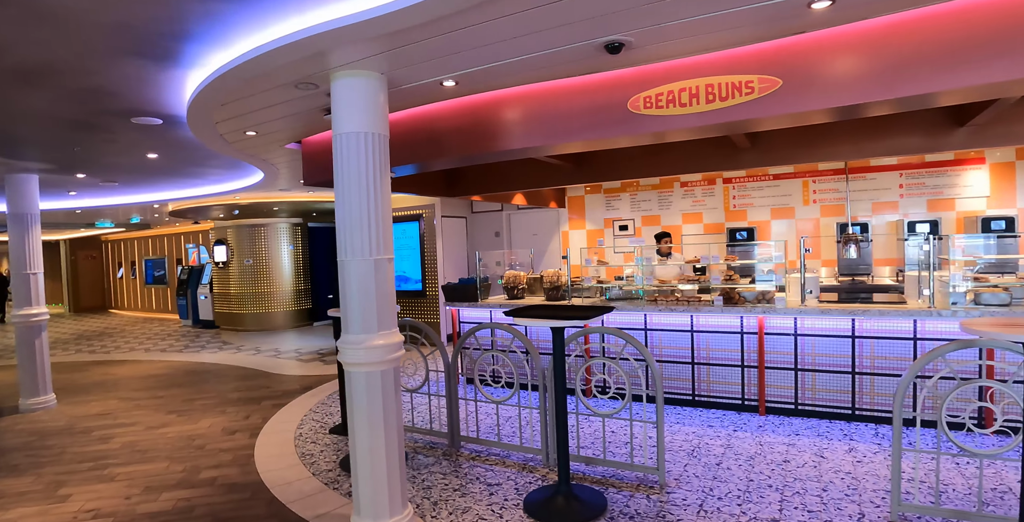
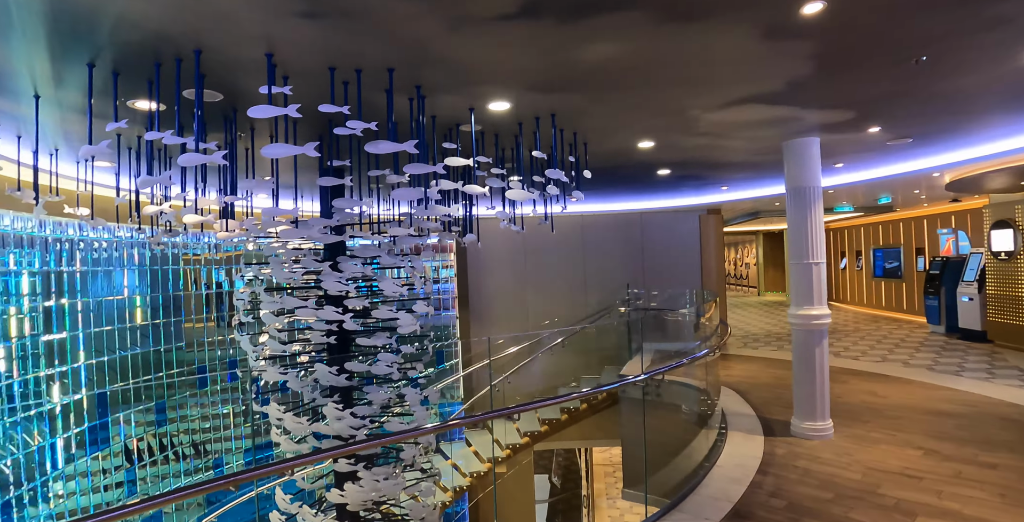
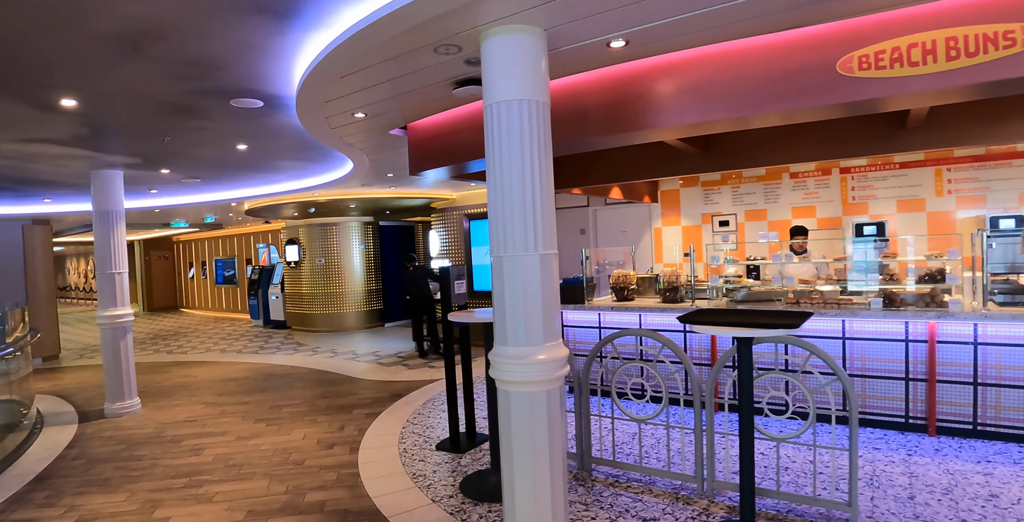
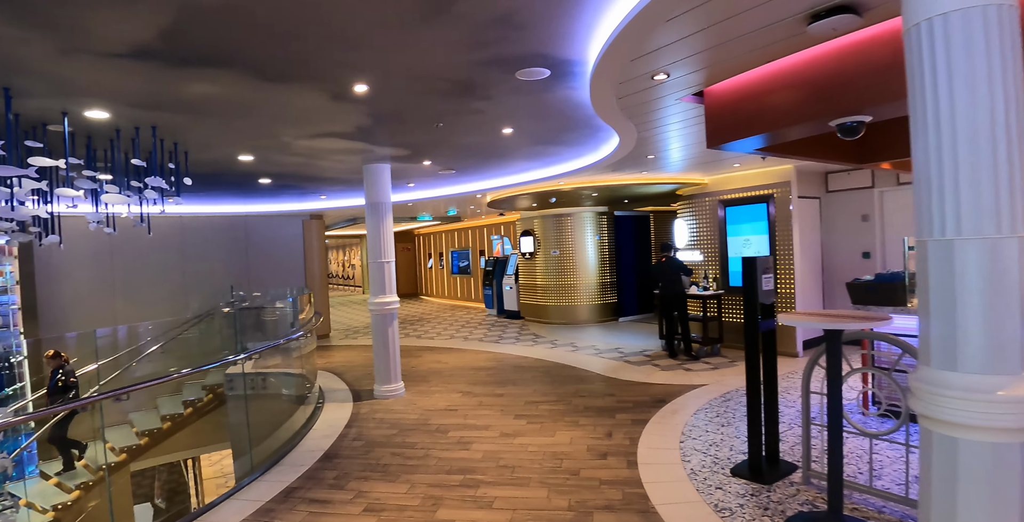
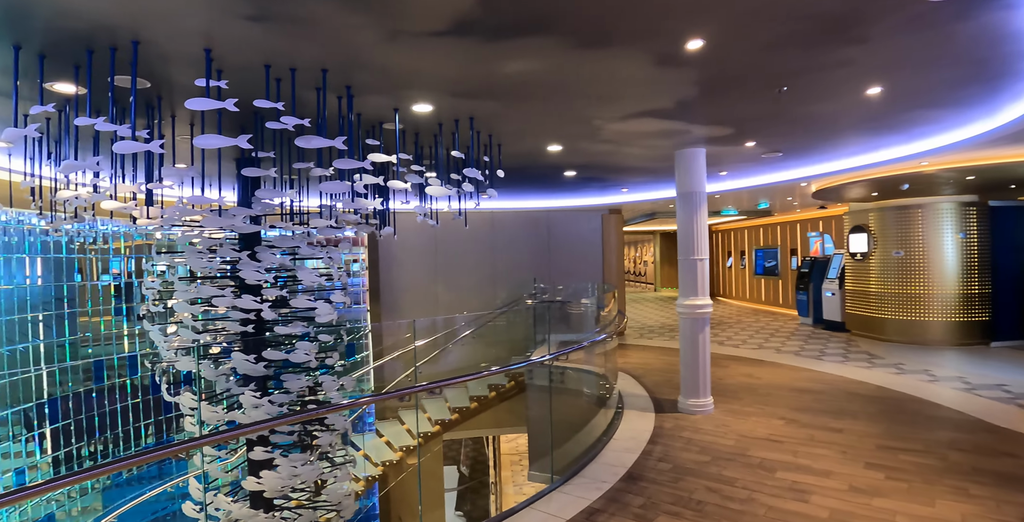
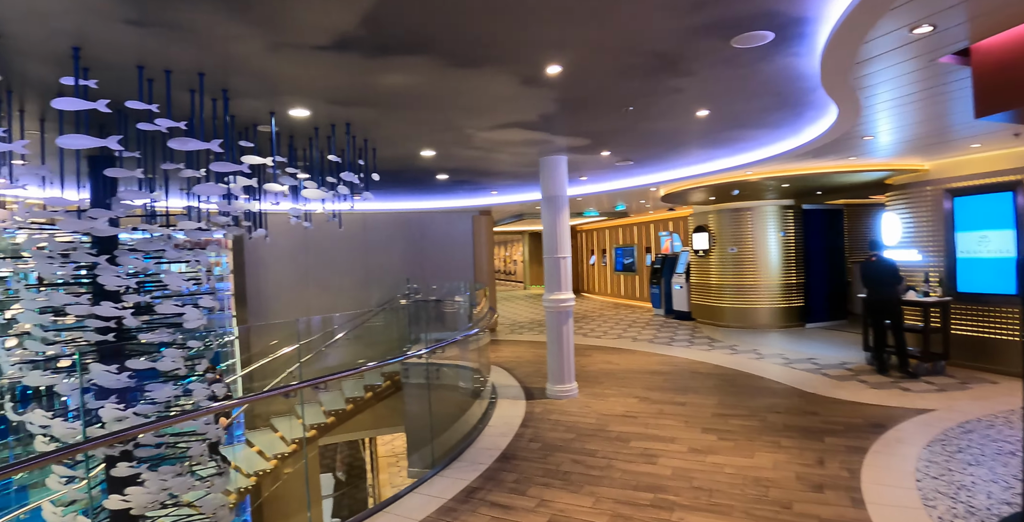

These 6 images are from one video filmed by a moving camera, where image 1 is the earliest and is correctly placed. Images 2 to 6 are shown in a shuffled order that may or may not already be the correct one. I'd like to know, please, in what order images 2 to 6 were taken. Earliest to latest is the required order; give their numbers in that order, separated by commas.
3, 4, 6, 5, 2
